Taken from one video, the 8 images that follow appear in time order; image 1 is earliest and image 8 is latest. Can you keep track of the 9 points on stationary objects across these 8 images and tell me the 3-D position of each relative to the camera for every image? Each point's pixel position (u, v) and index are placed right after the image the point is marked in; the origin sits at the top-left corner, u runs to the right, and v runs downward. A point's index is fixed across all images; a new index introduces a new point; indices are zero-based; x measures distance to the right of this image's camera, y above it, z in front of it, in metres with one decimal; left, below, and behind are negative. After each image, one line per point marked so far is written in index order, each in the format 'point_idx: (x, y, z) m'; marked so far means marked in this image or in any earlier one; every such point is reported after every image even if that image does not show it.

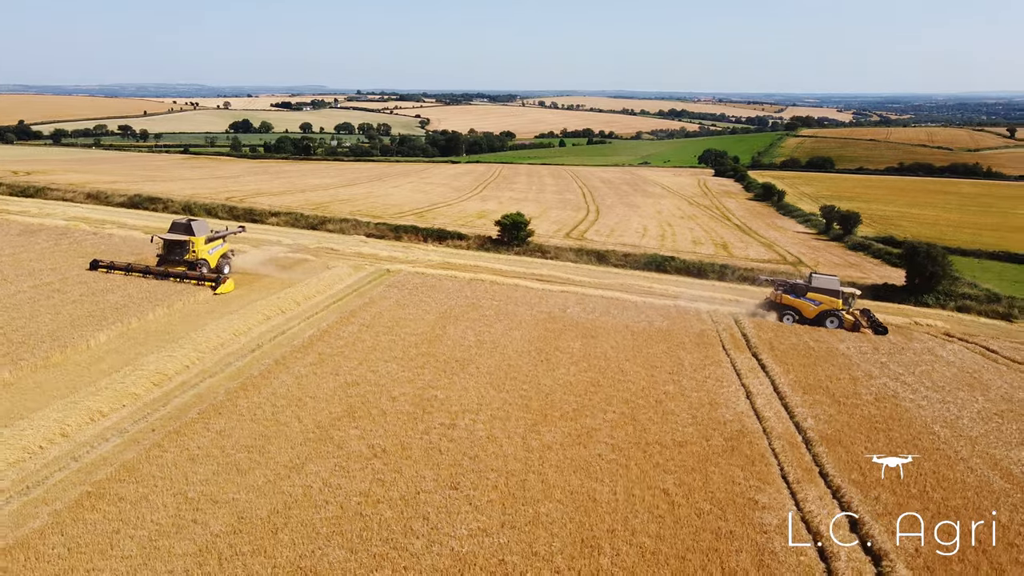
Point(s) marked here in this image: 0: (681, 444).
0: (+3.6, -2.9, +15.1) m
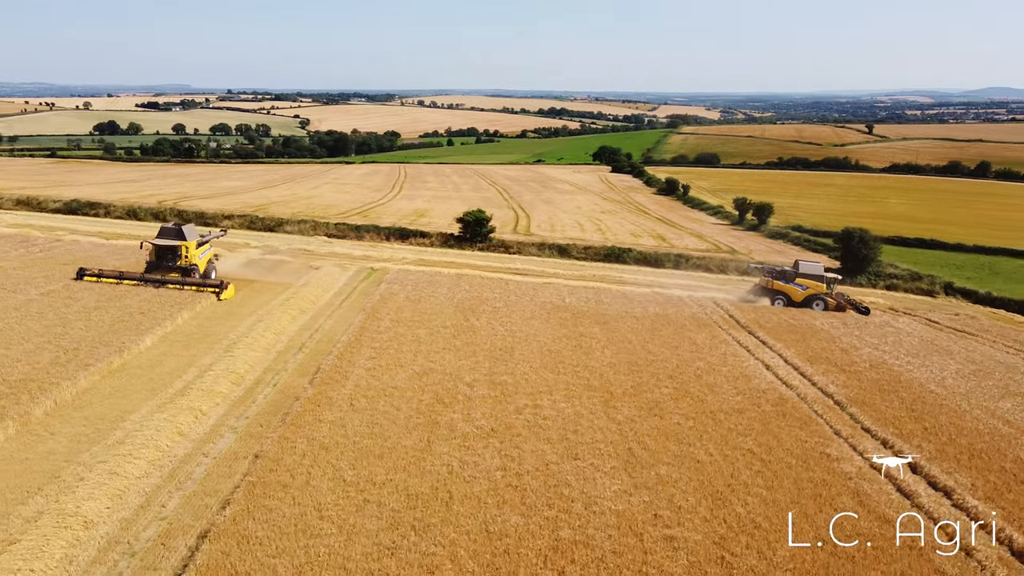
0: (+5.1, -2.5, +16.7) m
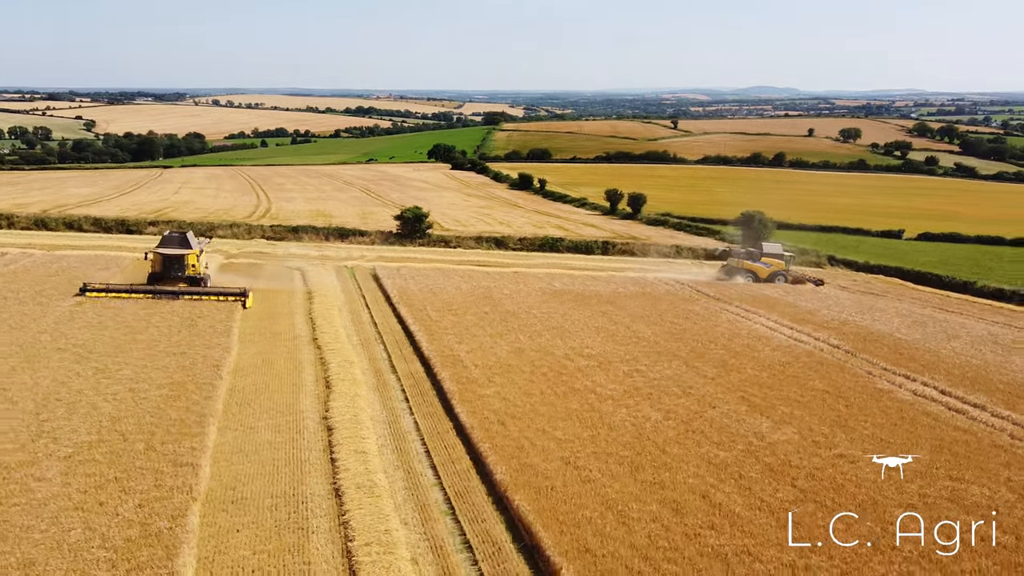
0: (+7.0, -1.8, +19.8) m
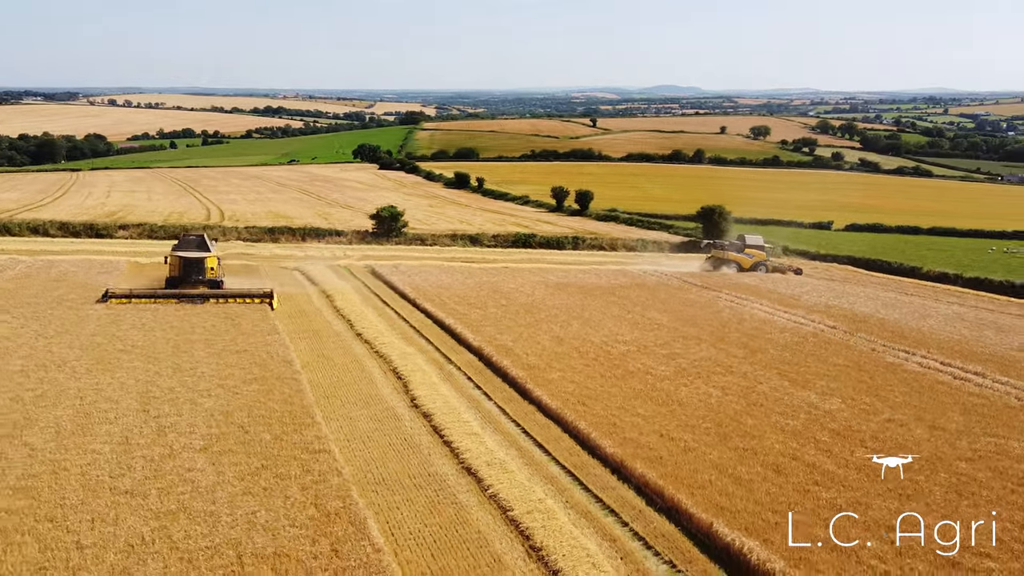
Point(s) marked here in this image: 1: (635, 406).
0: (+7.9, -1.4, +21.4) m
1: (+2.3, -2.2, +14.8) m
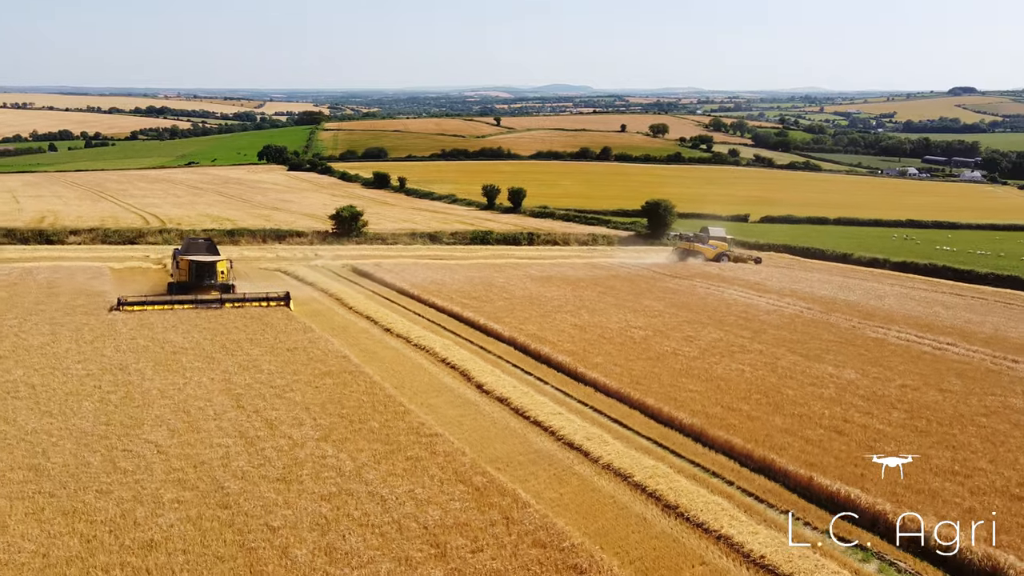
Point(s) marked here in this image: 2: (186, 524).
0: (+8.2, -0.9, +23.2) m
1: (+3.5, -1.9, +16.0) m
2: (-3.7, -2.7, +9.1) m
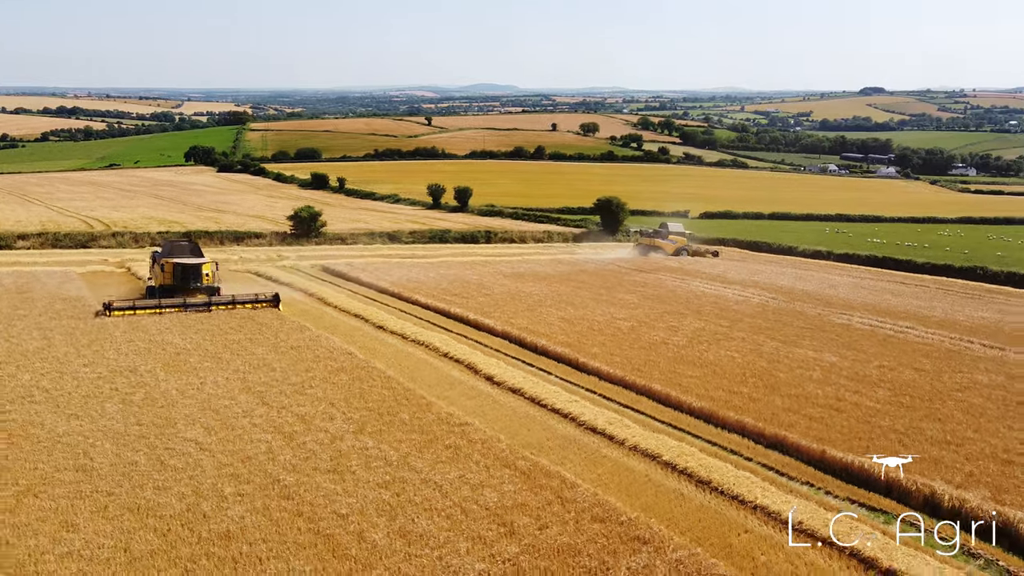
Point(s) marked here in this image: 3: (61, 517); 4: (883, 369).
0: (+7.7, -0.7, +24.3) m
1: (+3.6, -1.7, +16.7) m
2: (-3.0, -2.7, +9.3) m
3: (-5.1, -2.6, +9.0) m
4: (+8.2, -1.8, +17.7) m
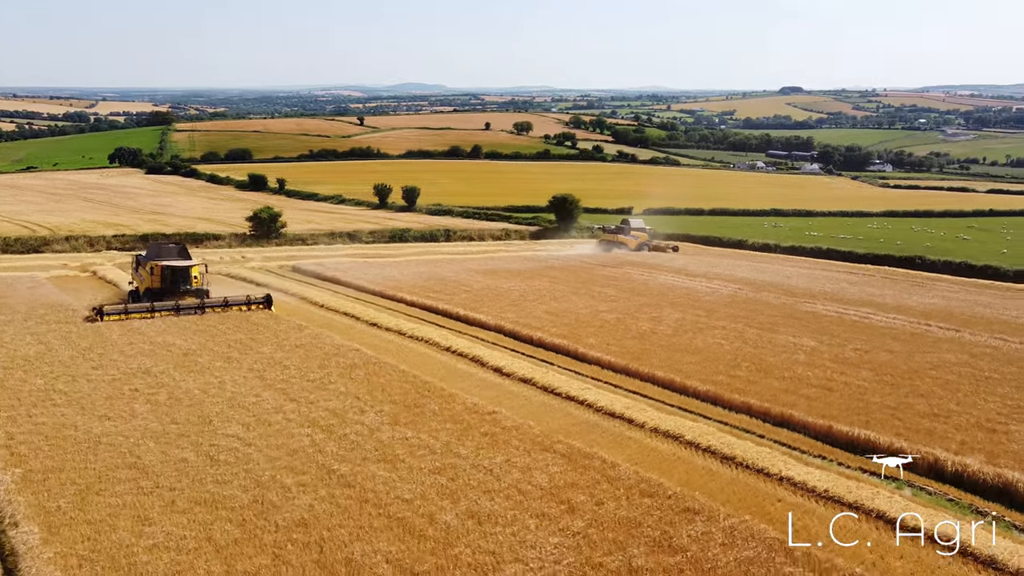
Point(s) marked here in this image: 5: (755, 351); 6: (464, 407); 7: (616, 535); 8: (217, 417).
0: (+7.1, -0.4, +25.4) m
1: (+3.7, -1.5, +17.5) m
2: (-2.3, -2.6, +9.6) m
3: (-4.3, -2.6, +9.1) m
4: (+8.2, -1.5, +18.8) m
5: (+5.6, -1.5, +18.4) m
6: (-0.8, -2.0, +13.4) m
7: (+1.2, -2.8, +9.1) m
8: (-4.6, -2.0, +12.3) m
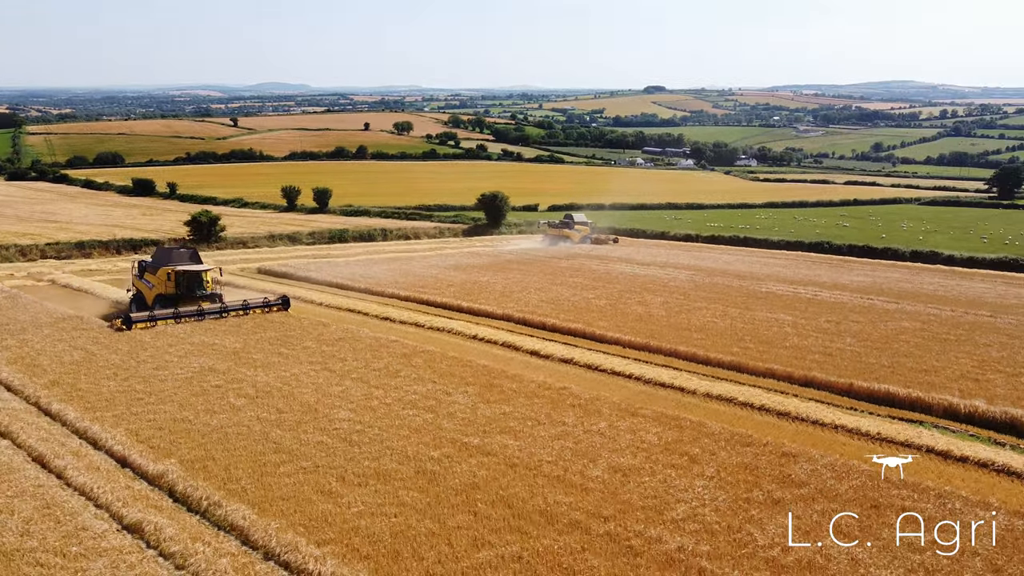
0: (+6.4, +0.1, +27.5) m
1: (+4.2, -1.1, +19.2) m
2: (-0.4, -2.4, +10.5) m
3: (-2.4, -2.4, +9.7) m
4: (+8.5, -0.9, +21.2) m
5: (+6.0, -1.0, +20.4) m
6: (+0.4, -1.8, +14.5) m
7: (+3.1, -2.5, +10.5) m
8: (-3.2, -1.9, +12.8) m
